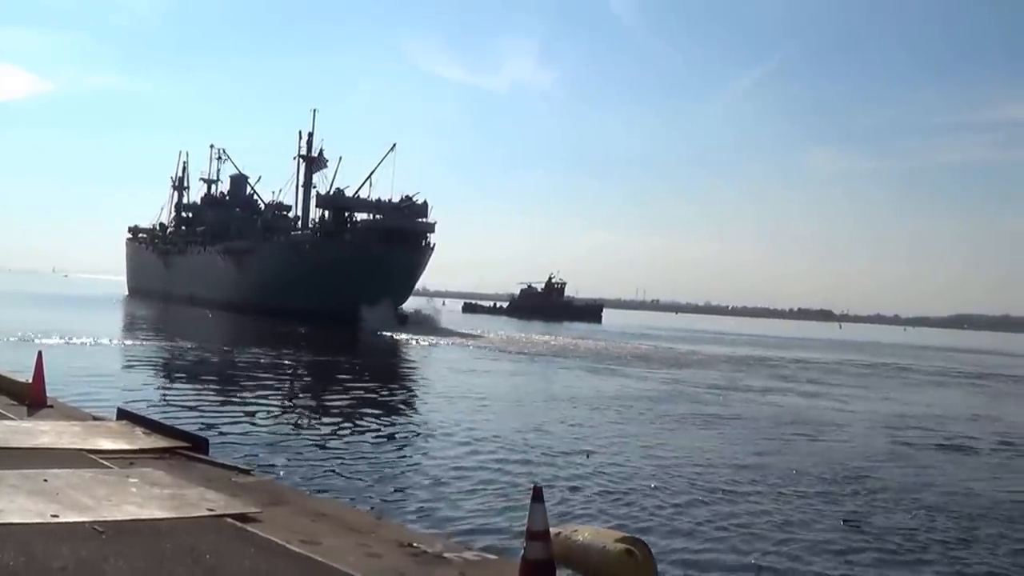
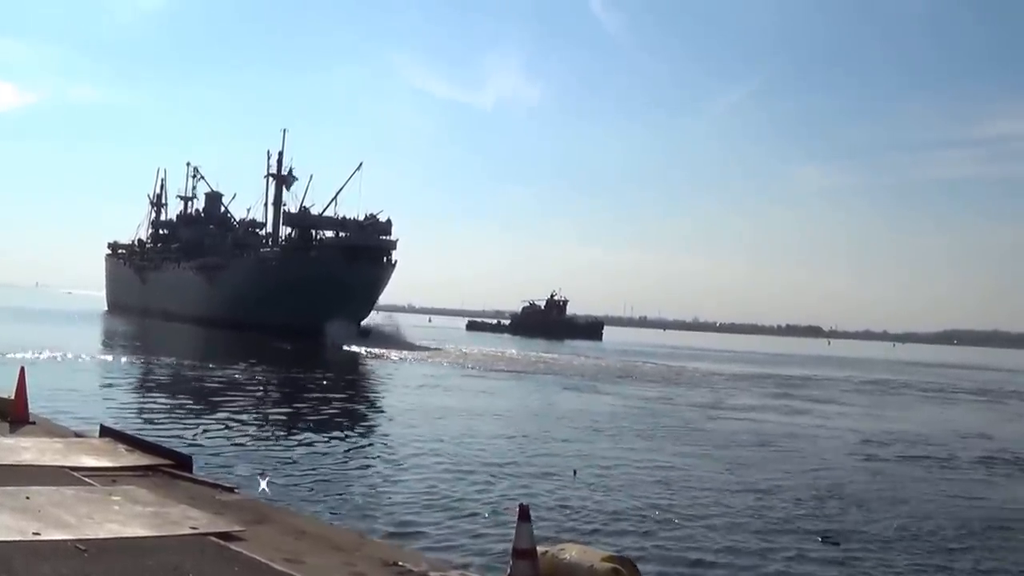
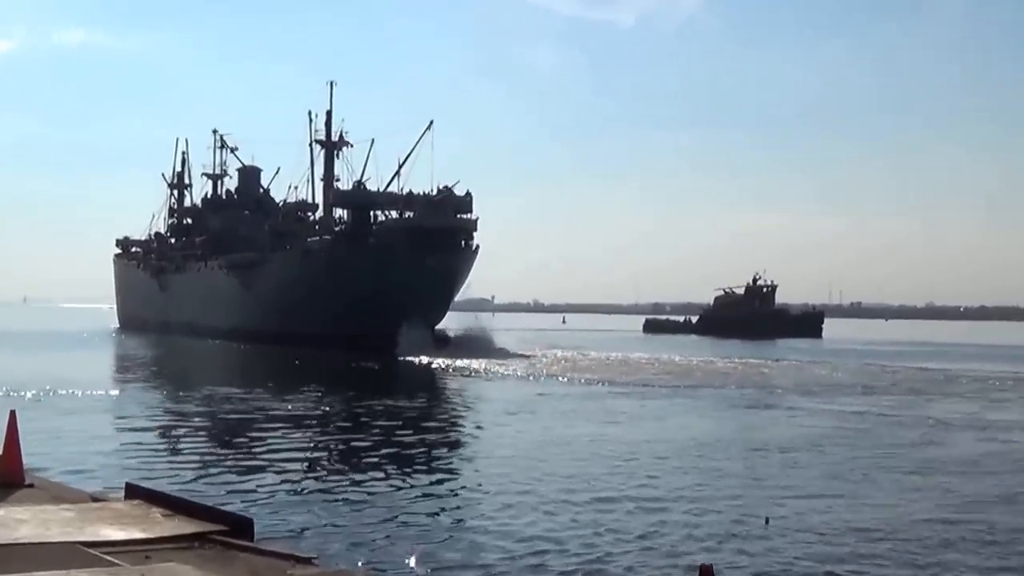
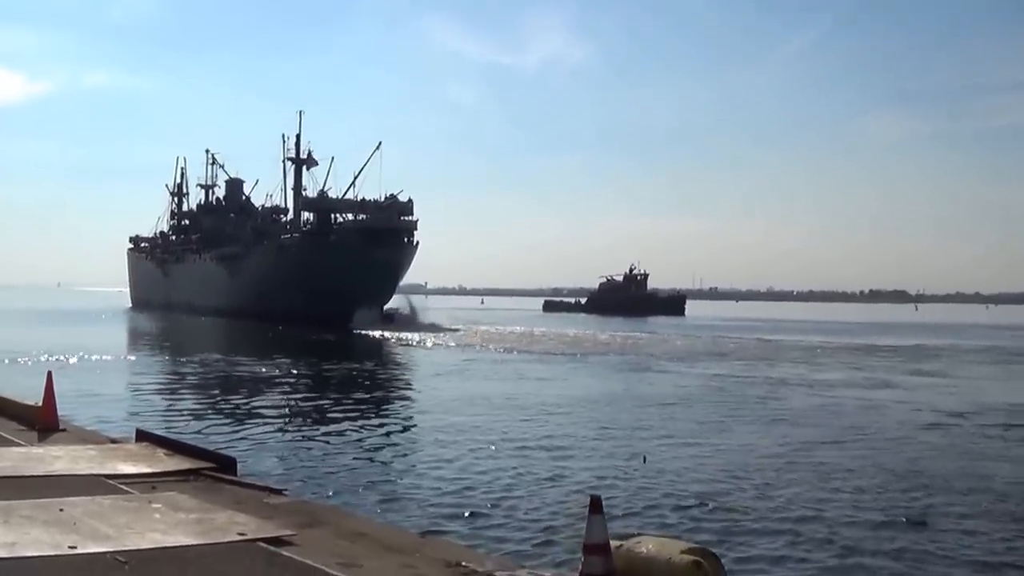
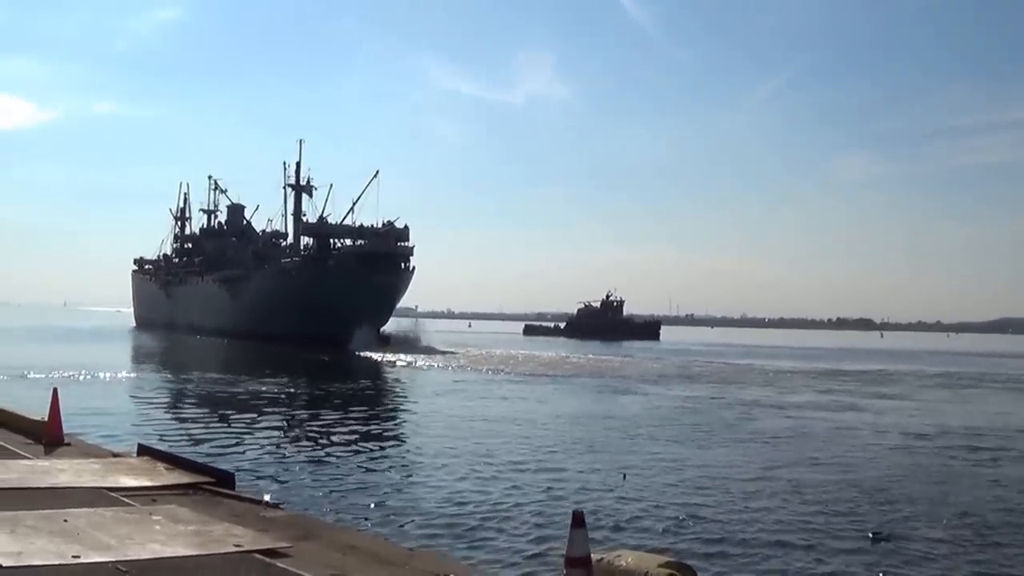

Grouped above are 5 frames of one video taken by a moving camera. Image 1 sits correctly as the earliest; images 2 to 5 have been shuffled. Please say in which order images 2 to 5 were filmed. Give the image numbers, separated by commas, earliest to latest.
2, 5, 4, 3
